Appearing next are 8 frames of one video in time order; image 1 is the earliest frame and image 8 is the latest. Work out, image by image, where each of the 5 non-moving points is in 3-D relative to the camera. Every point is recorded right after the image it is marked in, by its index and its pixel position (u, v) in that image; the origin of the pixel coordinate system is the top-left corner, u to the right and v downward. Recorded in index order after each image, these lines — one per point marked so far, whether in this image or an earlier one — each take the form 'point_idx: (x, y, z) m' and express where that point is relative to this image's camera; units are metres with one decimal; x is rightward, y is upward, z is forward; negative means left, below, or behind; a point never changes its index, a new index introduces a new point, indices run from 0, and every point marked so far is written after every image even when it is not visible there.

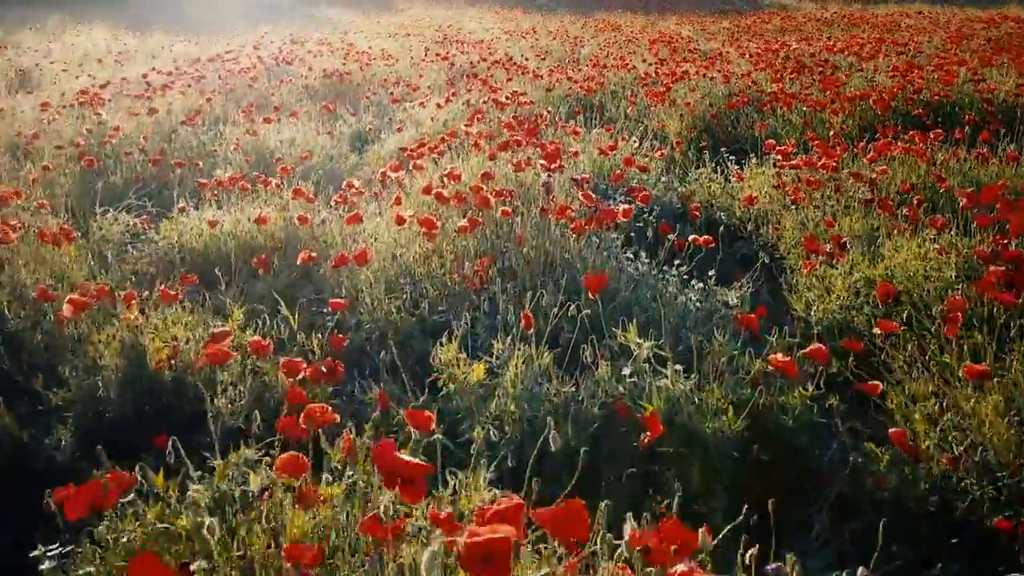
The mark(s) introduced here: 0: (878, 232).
0: (+1.8, +0.3, +3.8) m
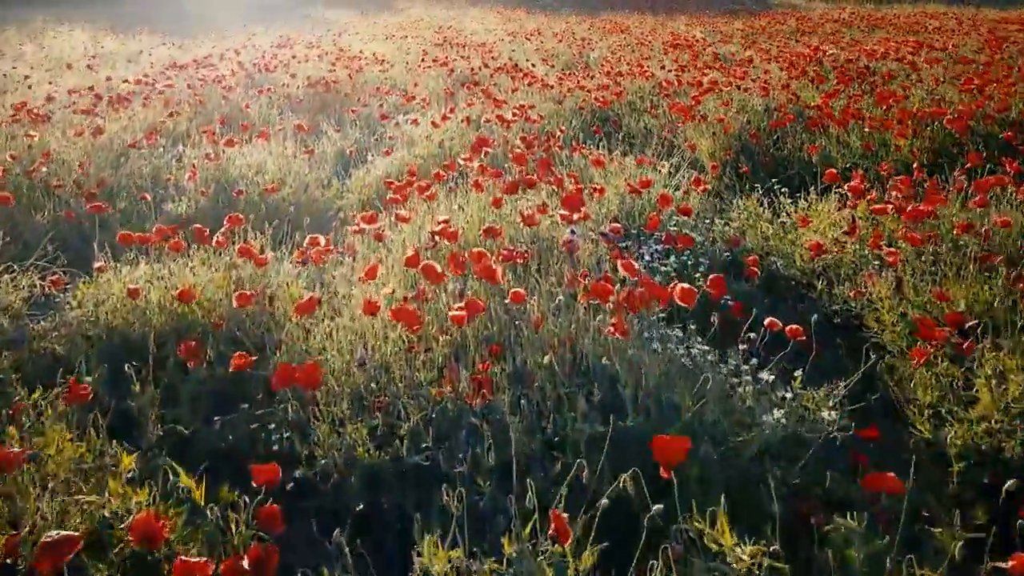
0: (+1.8, -0.1, +2.8) m
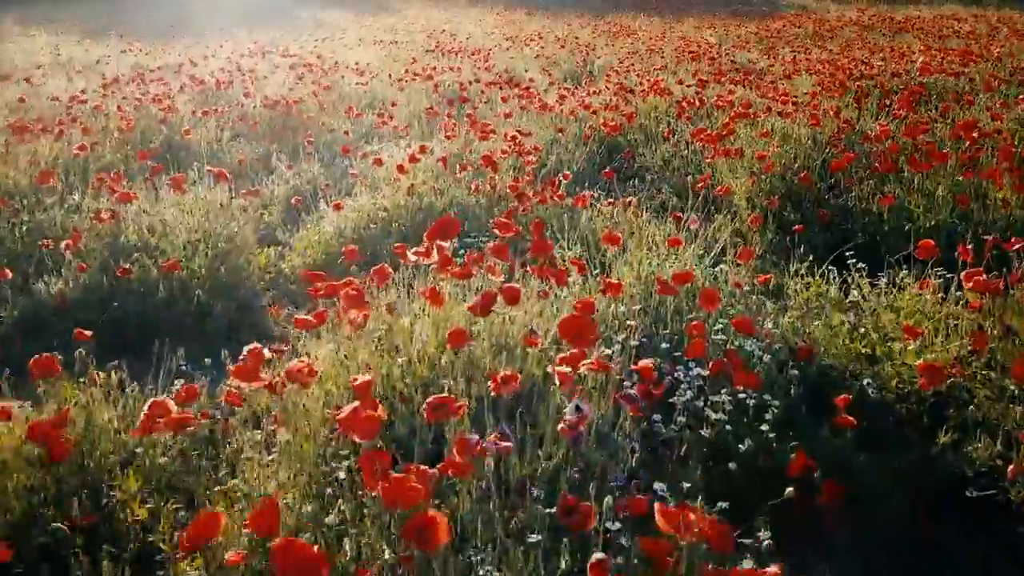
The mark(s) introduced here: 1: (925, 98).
0: (+1.8, -0.6, +1.6) m
1: (+3.3, +1.5, +6.2) m
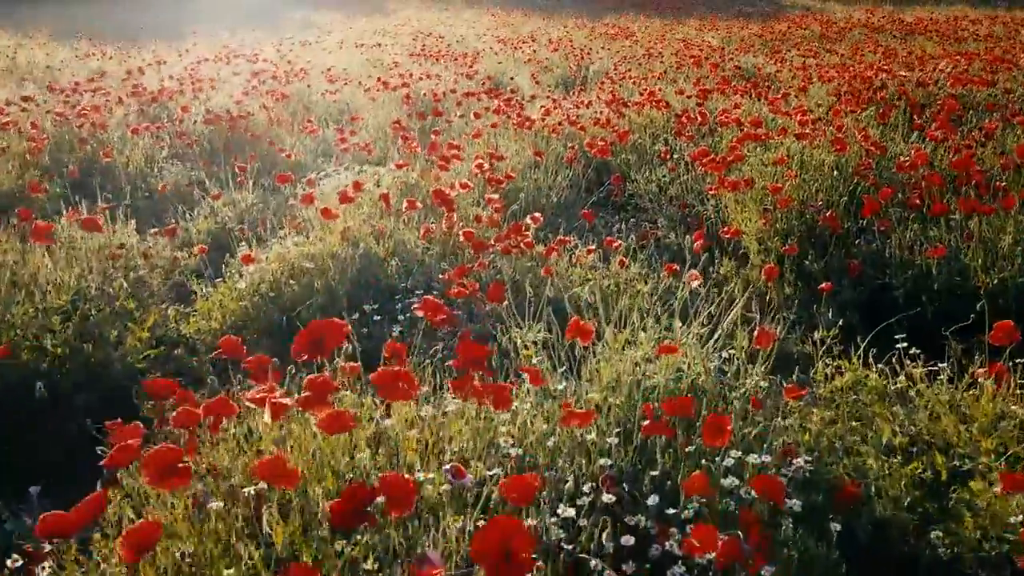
0: (+1.6, -0.9, +0.8) m
1: (+3.2, +1.2, +5.4) m
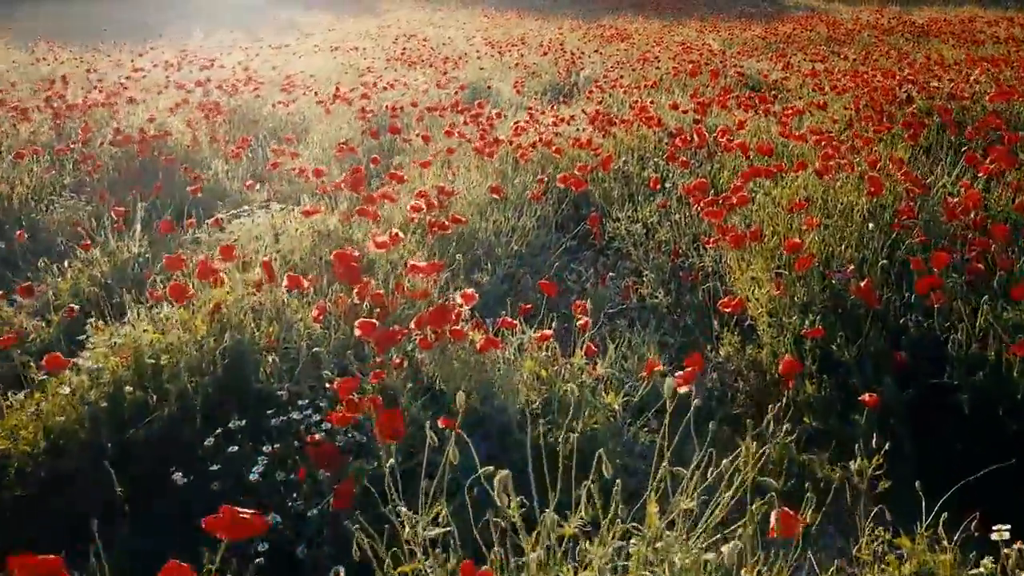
0: (+1.3, -1.2, -0.1) m
1: (+2.9, +0.9, +4.4) m
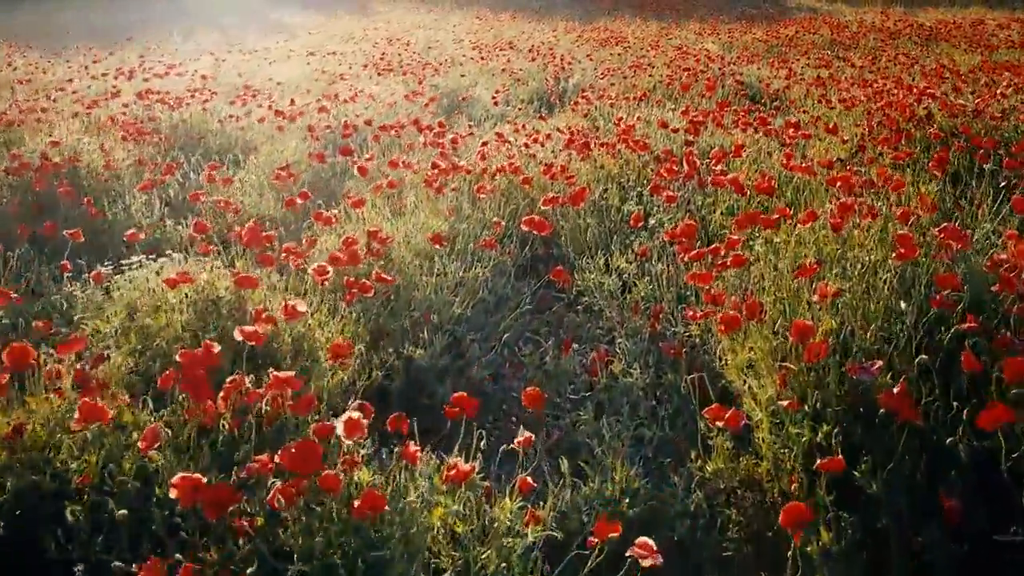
0: (+1.0, -1.6, -0.9) m
1: (+2.7, +0.5, +3.7) m
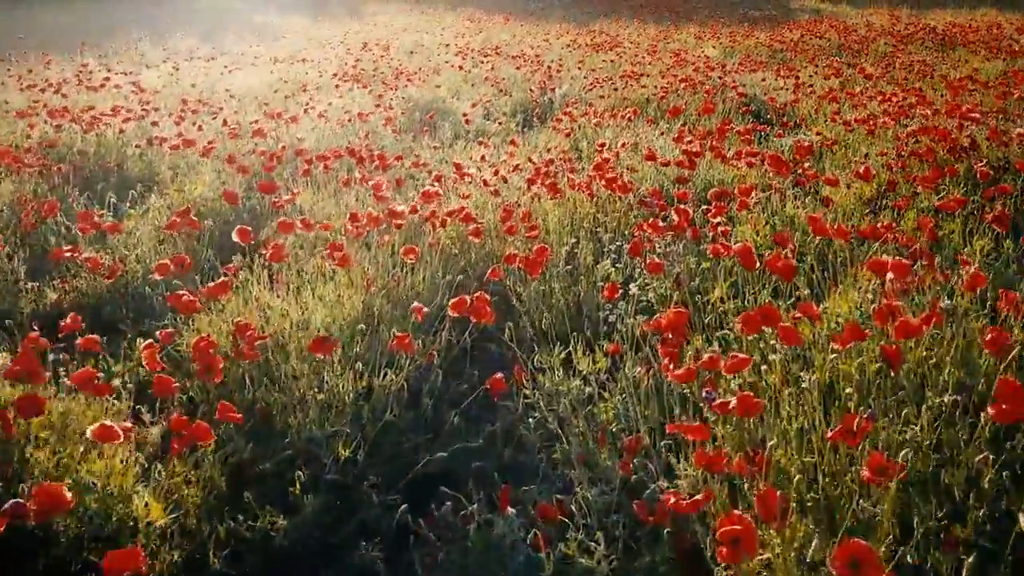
0: (+0.8, -1.9, -1.8) m
1: (+2.4, +0.2, +2.8) m
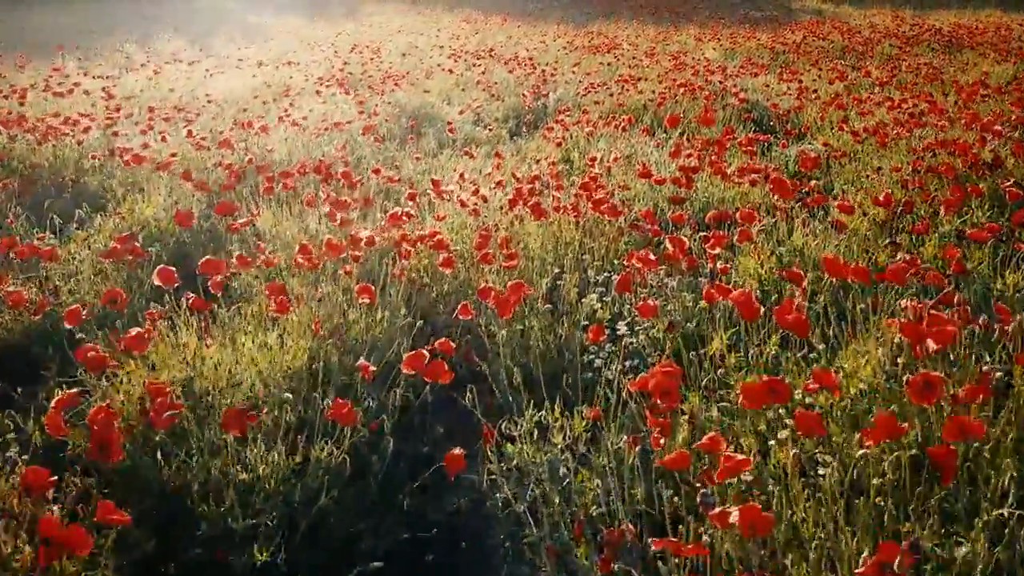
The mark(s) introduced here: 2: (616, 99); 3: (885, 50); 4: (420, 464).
0: (+0.7, -2.1, -2.2) m
1: (+2.3, 0.0, +2.4) m
2: (+1.1, +1.9, +8.0) m
3: (+6.0, +3.8, +12.4) m
4: (-0.3, -0.5, +2.4) m
